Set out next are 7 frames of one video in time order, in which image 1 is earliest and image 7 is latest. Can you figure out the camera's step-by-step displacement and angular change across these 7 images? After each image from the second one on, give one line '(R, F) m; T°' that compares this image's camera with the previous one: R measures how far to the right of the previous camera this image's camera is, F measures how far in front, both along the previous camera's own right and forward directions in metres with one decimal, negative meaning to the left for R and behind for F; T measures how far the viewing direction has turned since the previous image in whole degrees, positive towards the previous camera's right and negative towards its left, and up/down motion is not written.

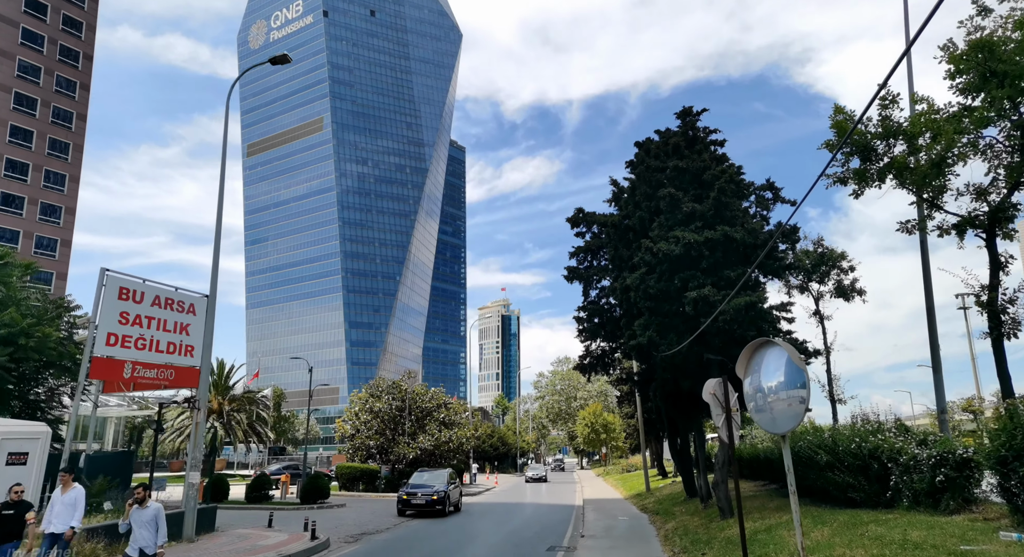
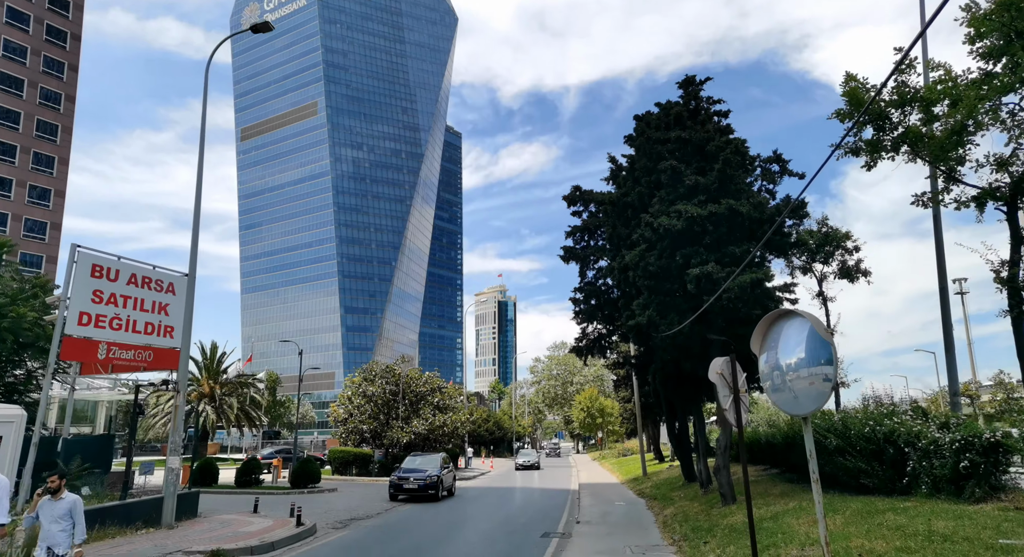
(+0.1, +0.7) m; 0°
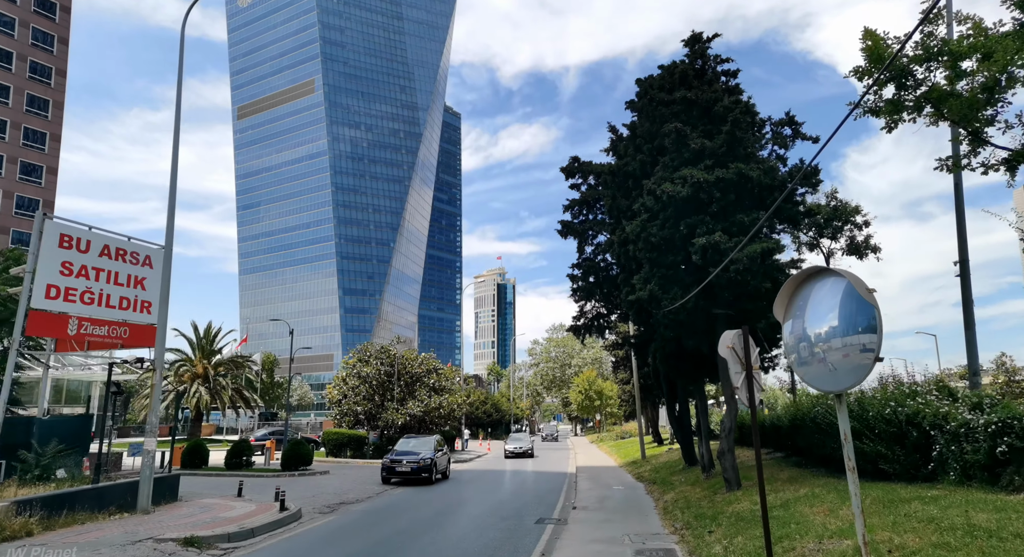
(+0.1, +0.9) m; 0°
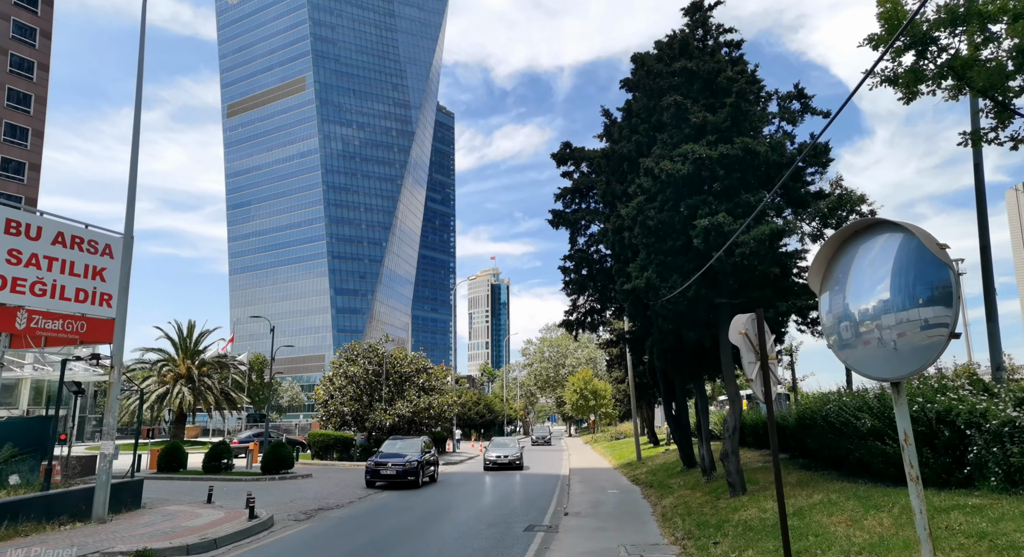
(+0.2, +1.0) m; +1°
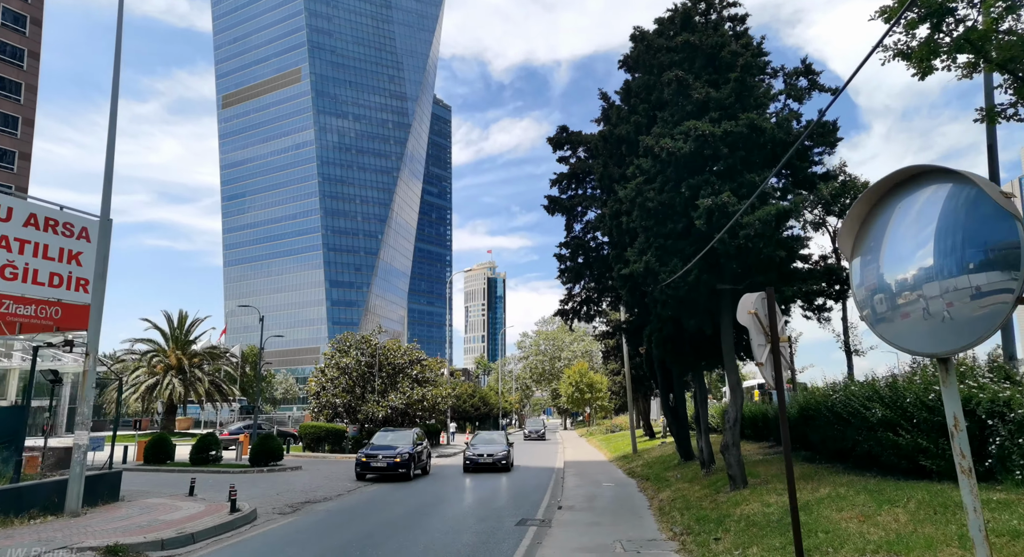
(+0.1, +0.6) m; 0°
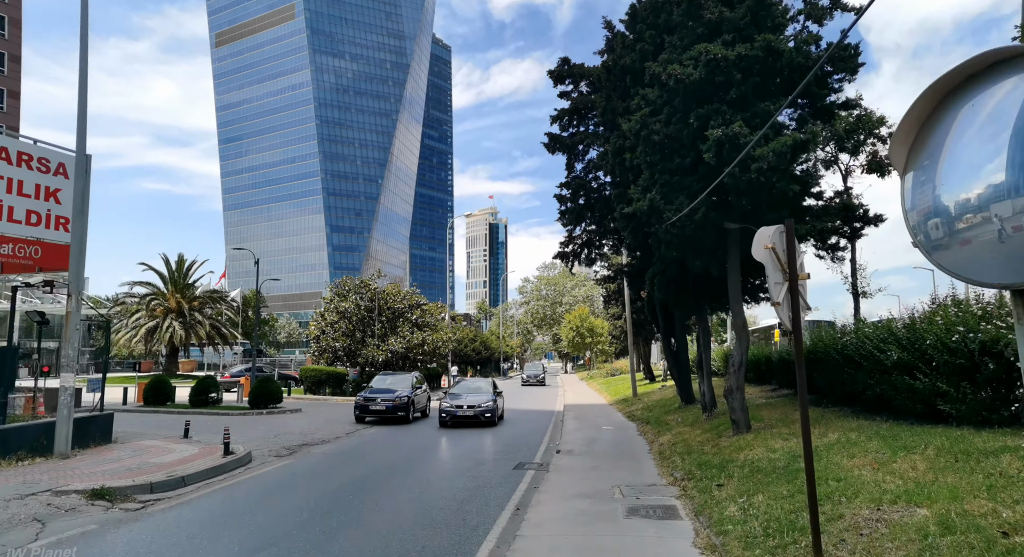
(+0.1, +0.6) m; 0°
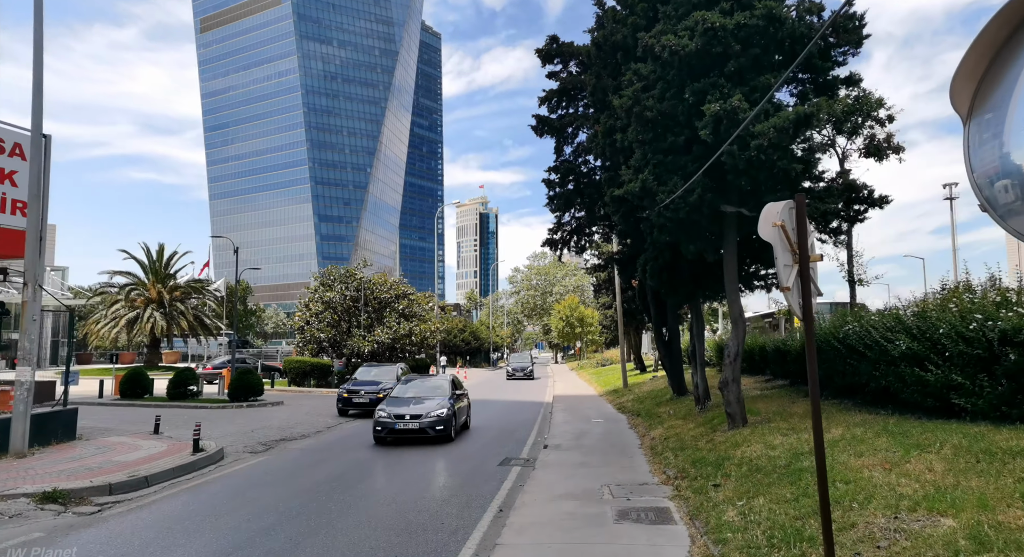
(+0.1, +0.7) m; +1°
